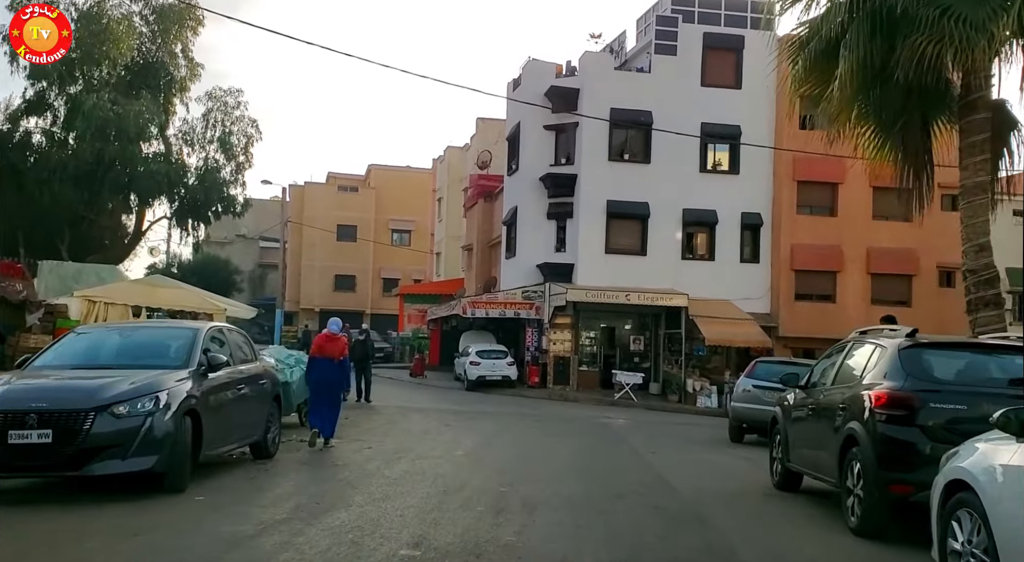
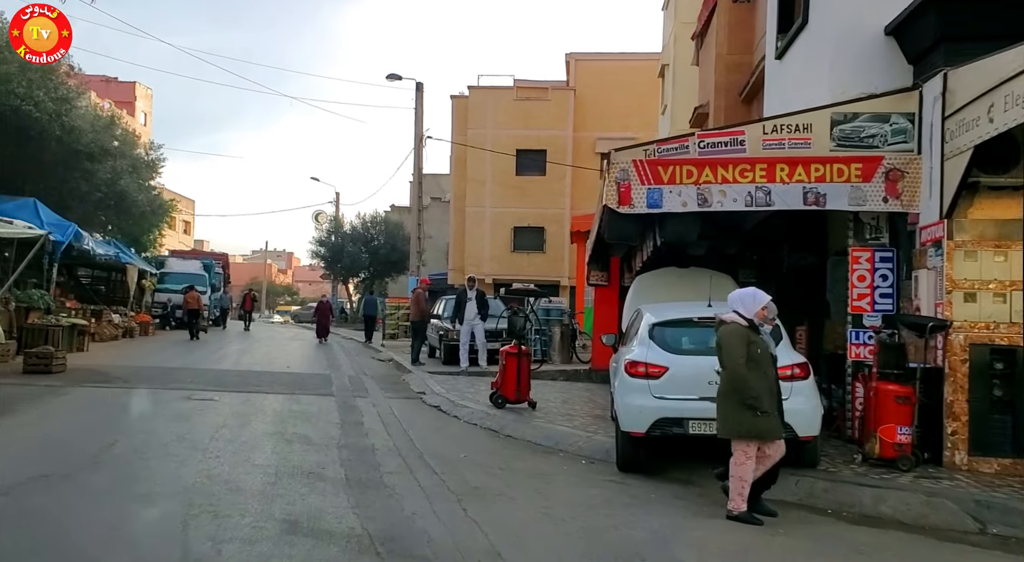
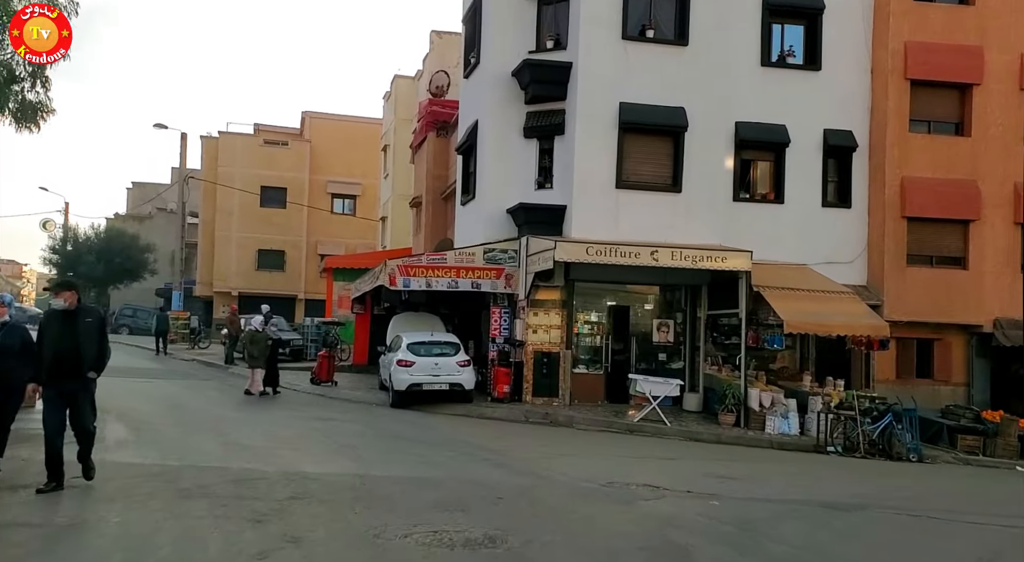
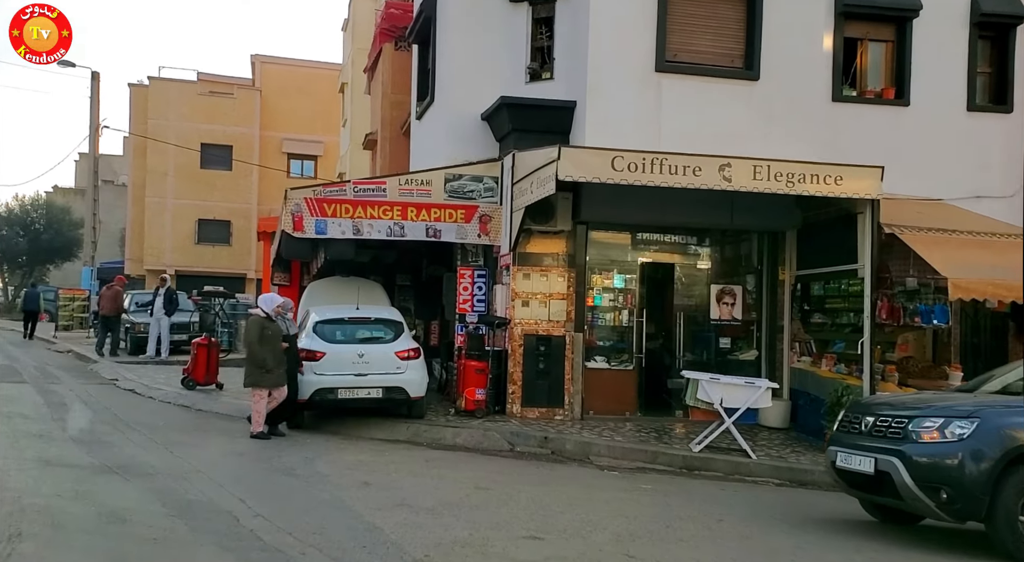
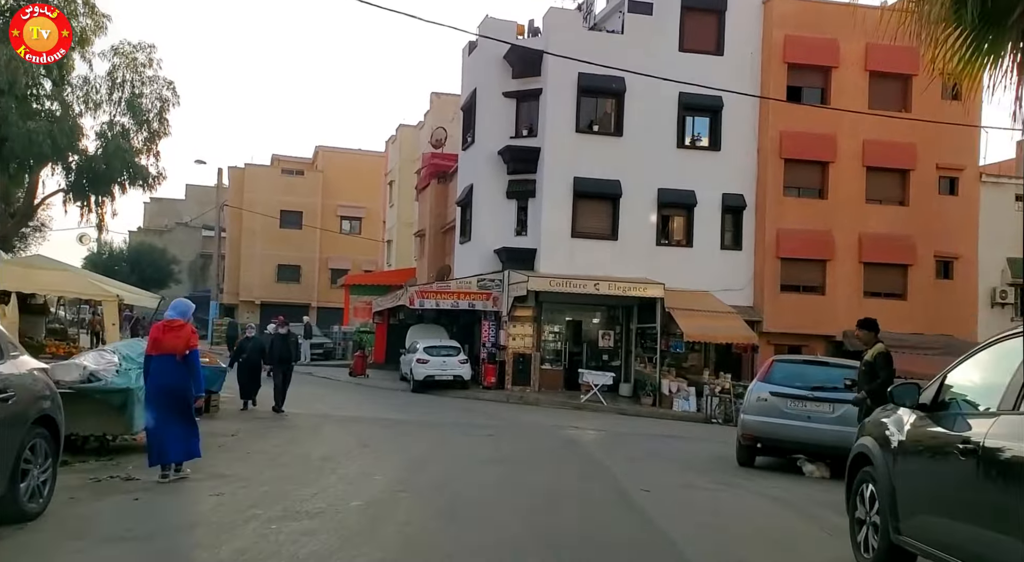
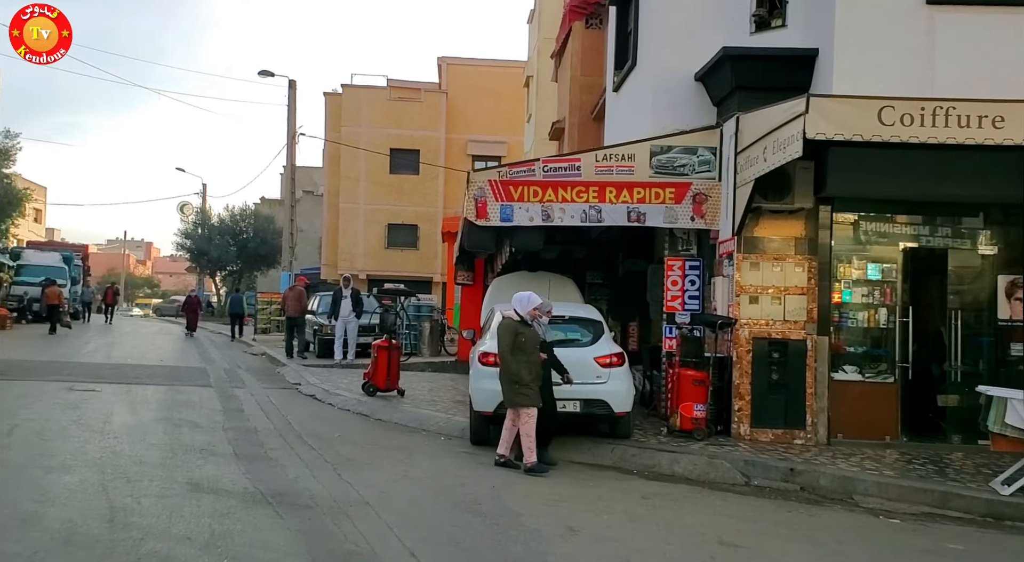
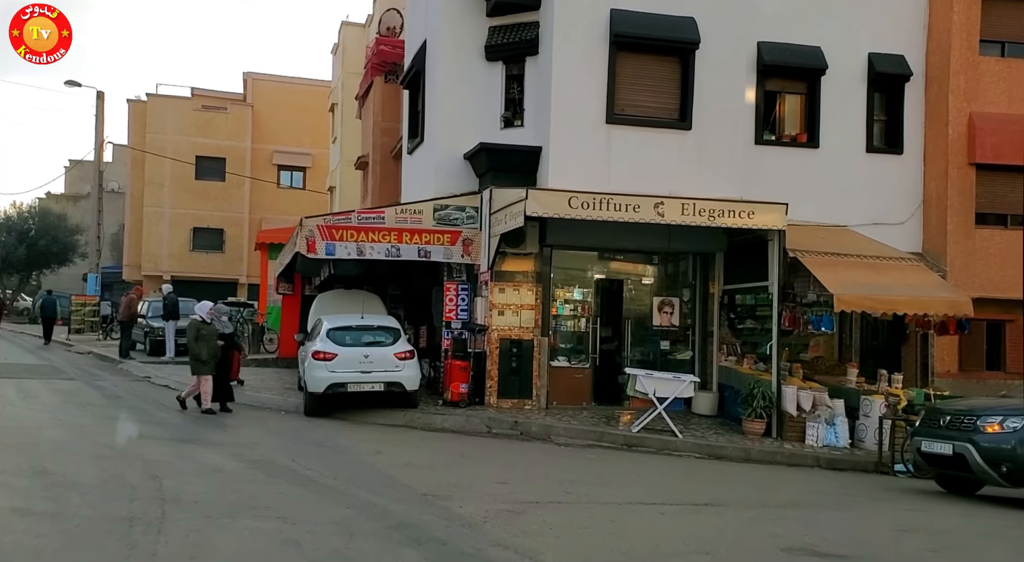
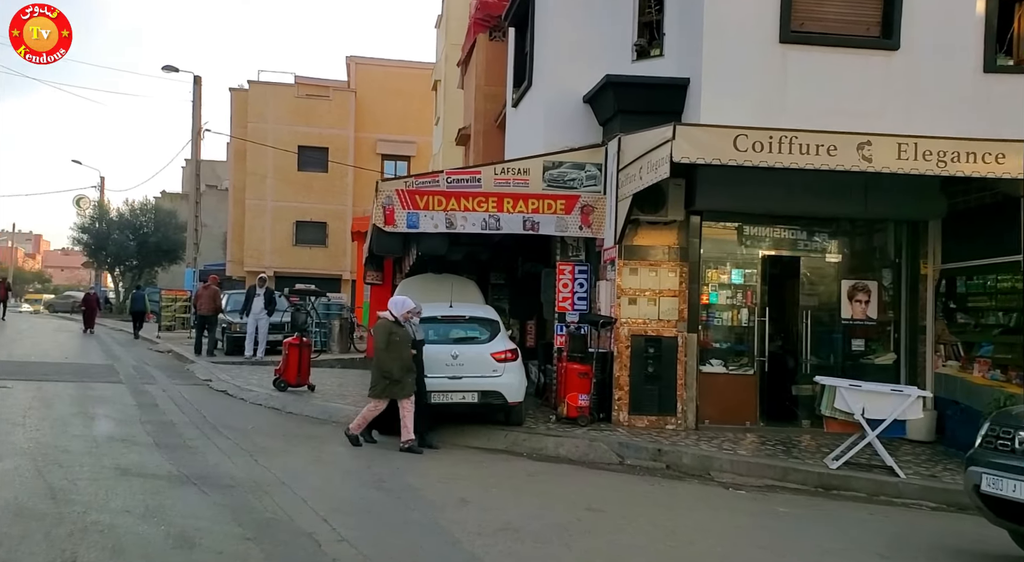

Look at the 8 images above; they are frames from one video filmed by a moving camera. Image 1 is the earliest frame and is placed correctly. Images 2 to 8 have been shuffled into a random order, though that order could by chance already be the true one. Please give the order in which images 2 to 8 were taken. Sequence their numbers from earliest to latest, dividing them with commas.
5, 3, 7, 4, 8, 6, 2
